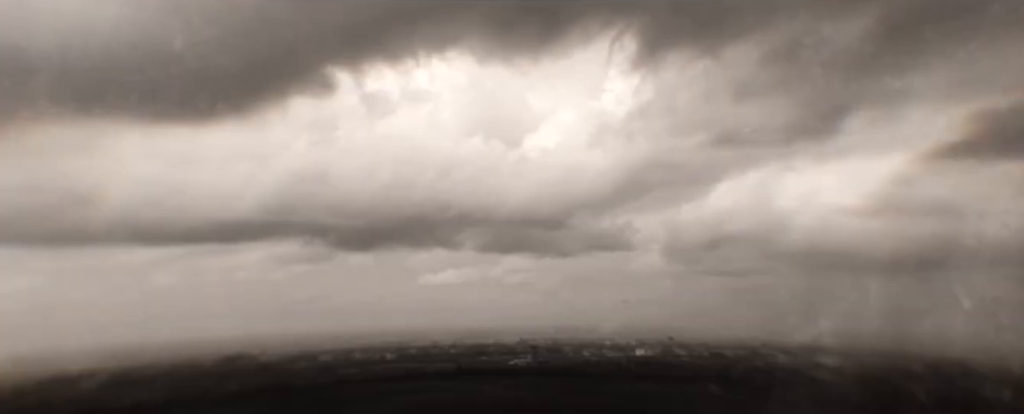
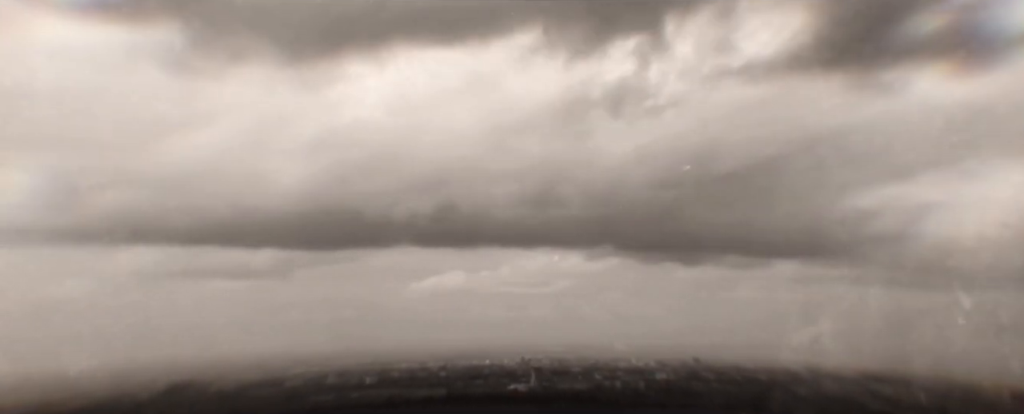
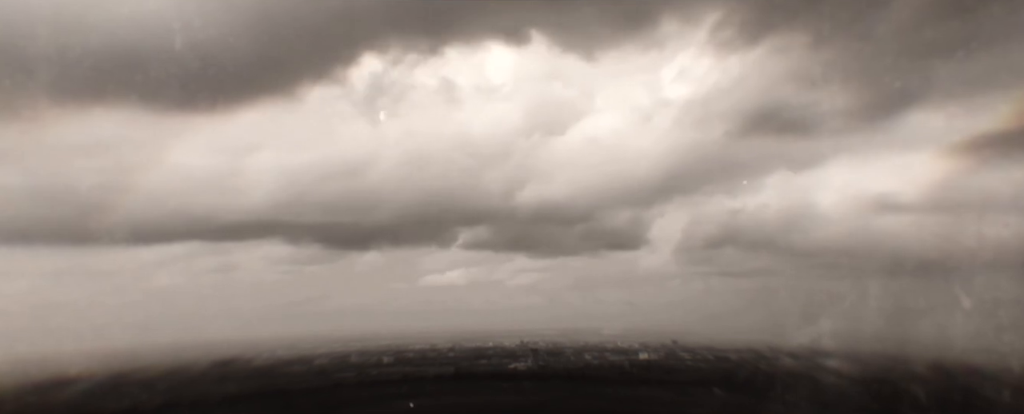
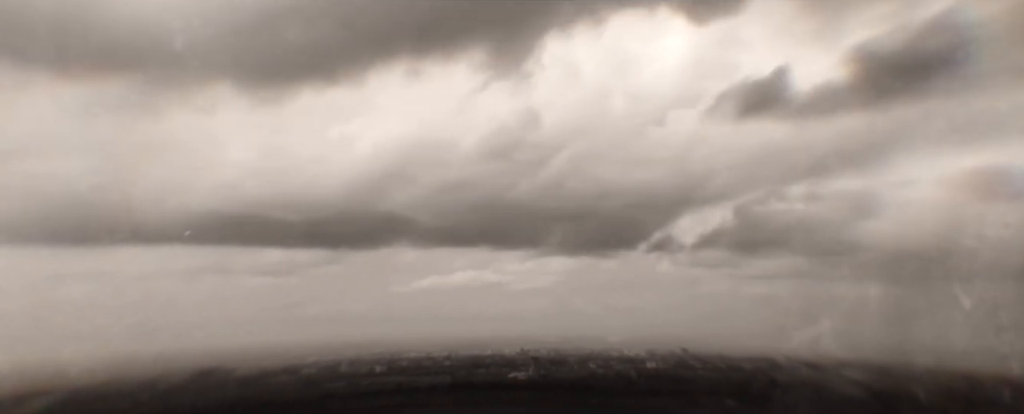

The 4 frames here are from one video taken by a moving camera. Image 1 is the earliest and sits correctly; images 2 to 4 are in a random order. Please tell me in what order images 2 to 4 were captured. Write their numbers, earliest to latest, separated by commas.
3, 4, 2
